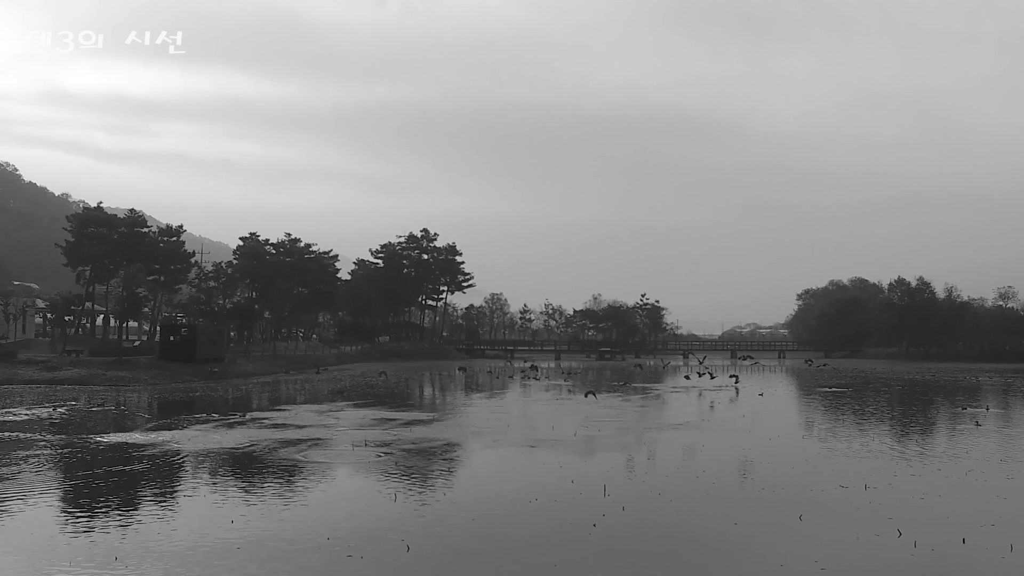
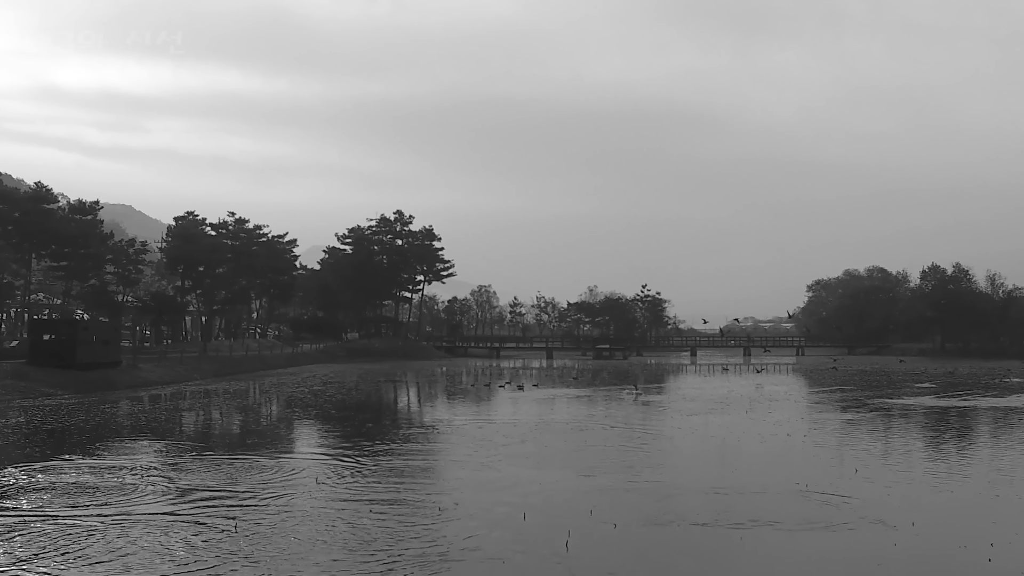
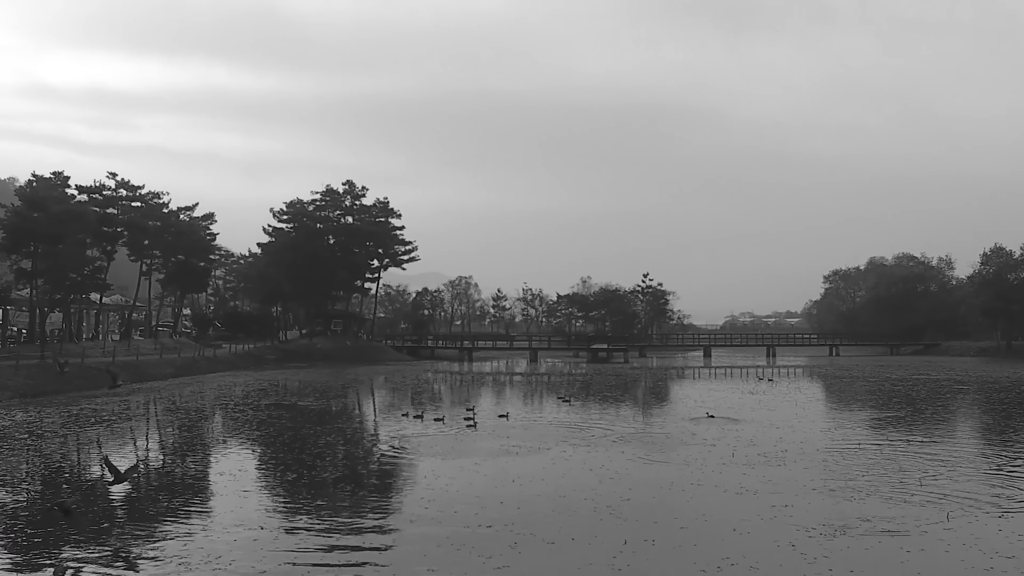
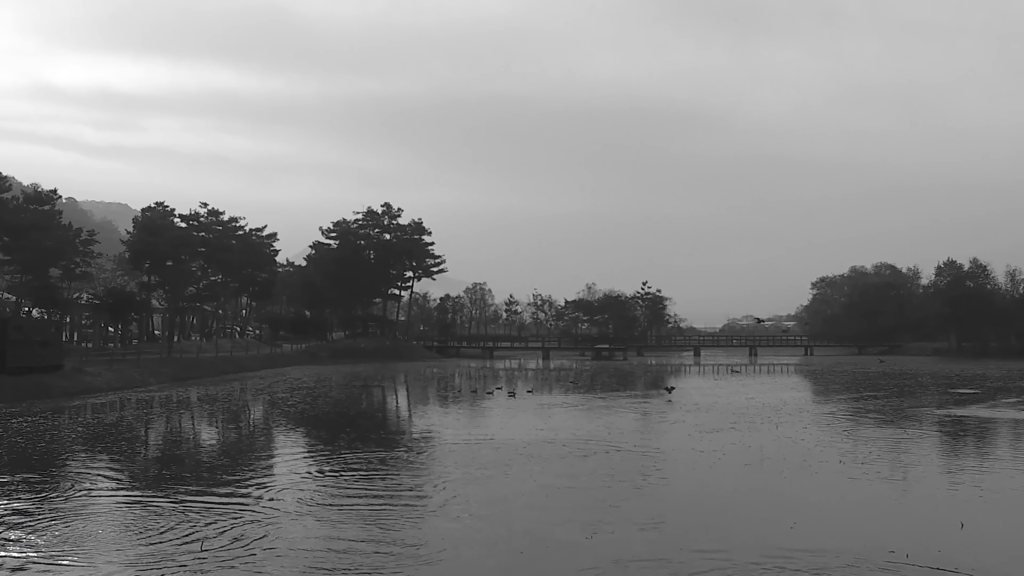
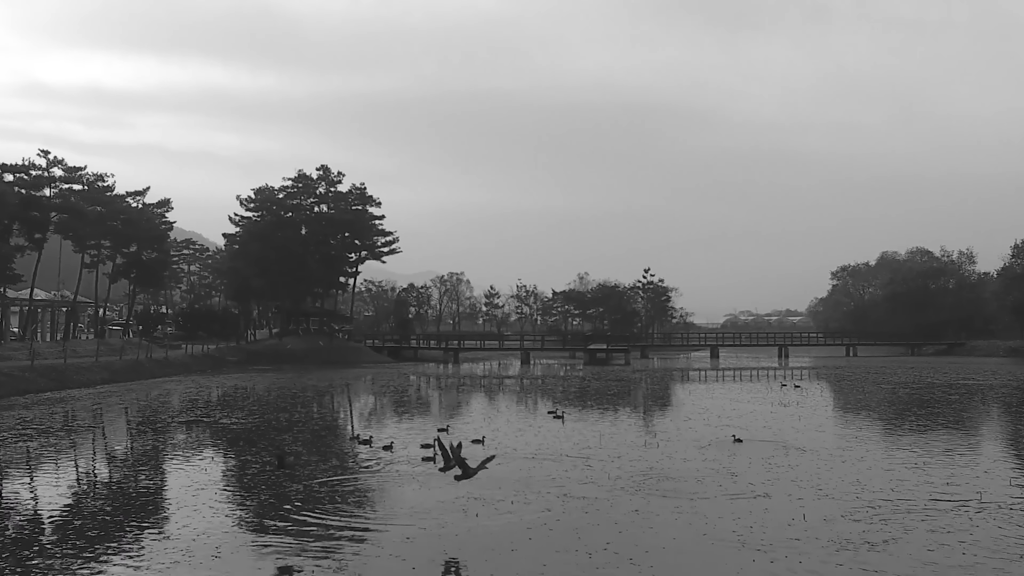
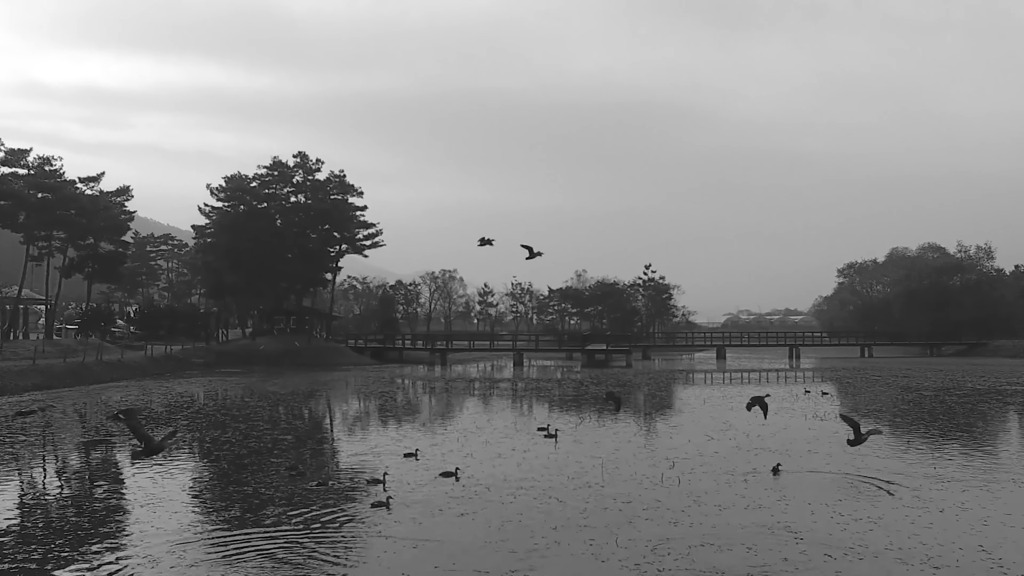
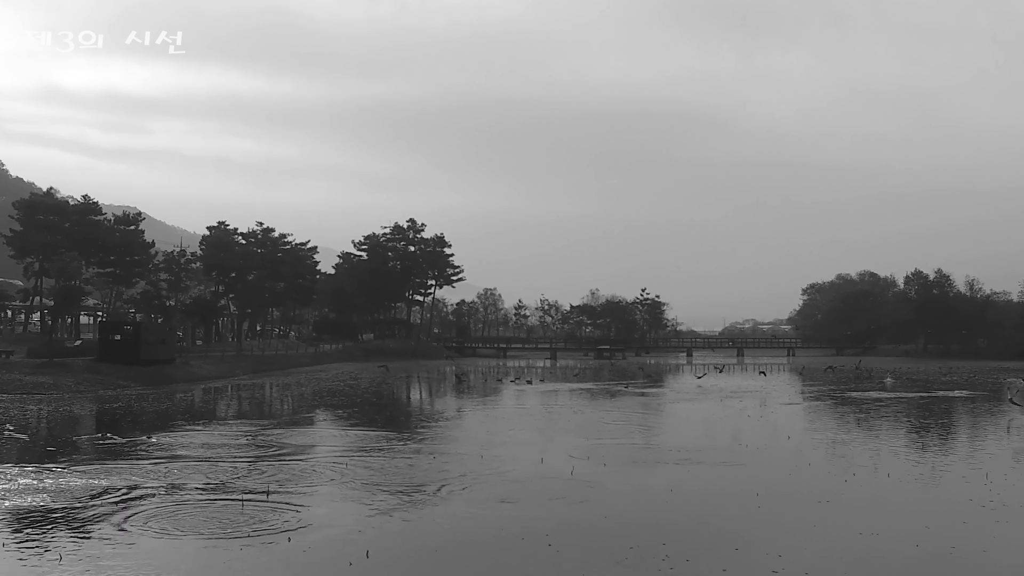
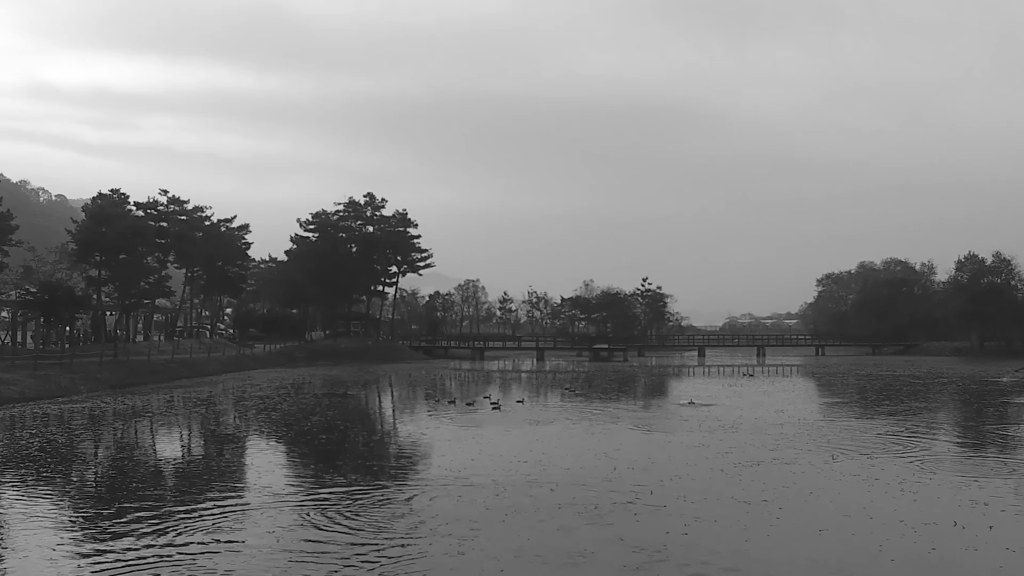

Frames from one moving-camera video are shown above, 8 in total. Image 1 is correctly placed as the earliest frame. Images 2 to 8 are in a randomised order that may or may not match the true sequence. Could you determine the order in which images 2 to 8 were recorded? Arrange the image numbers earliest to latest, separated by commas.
7, 2, 4, 8, 3, 5, 6
